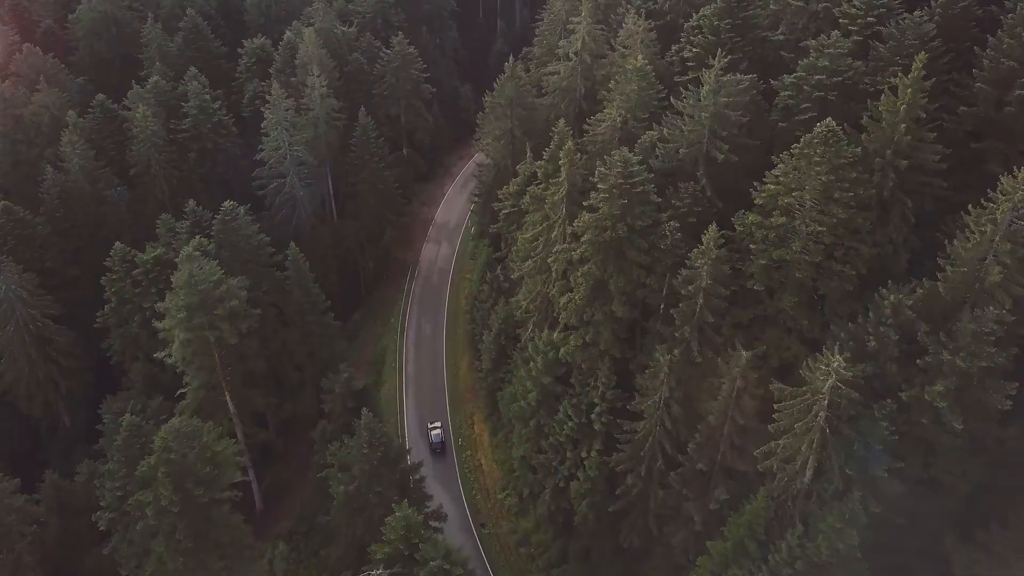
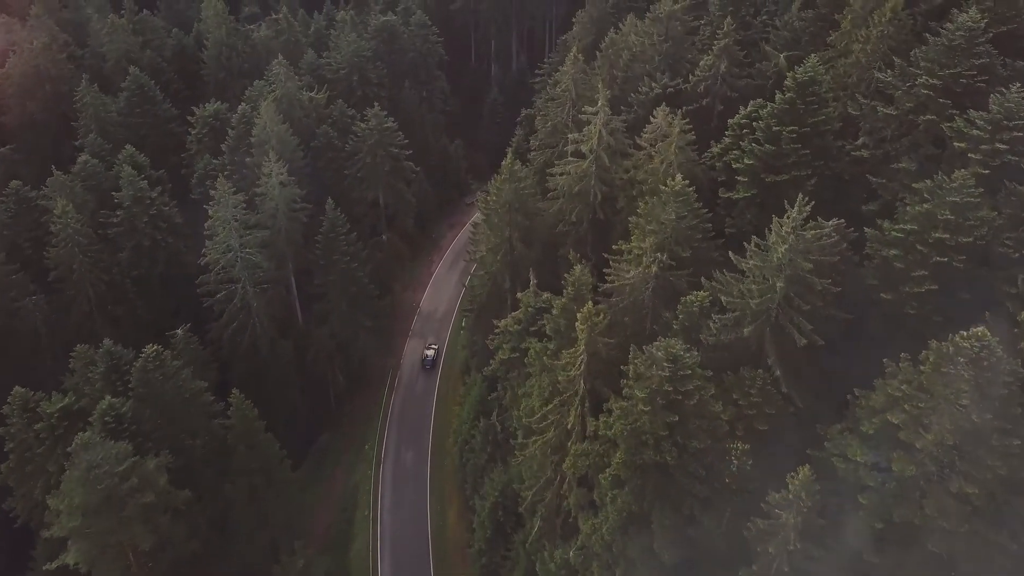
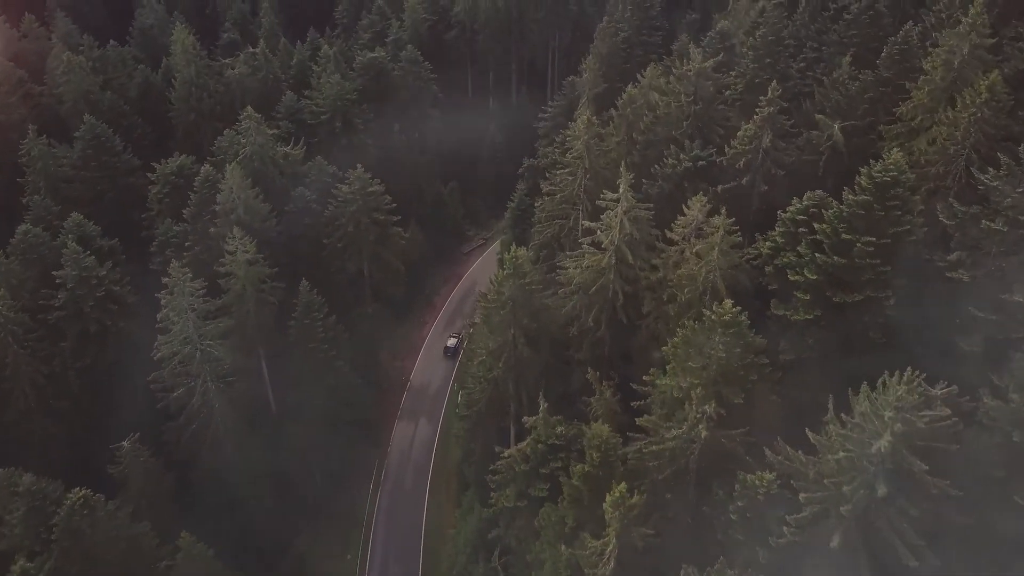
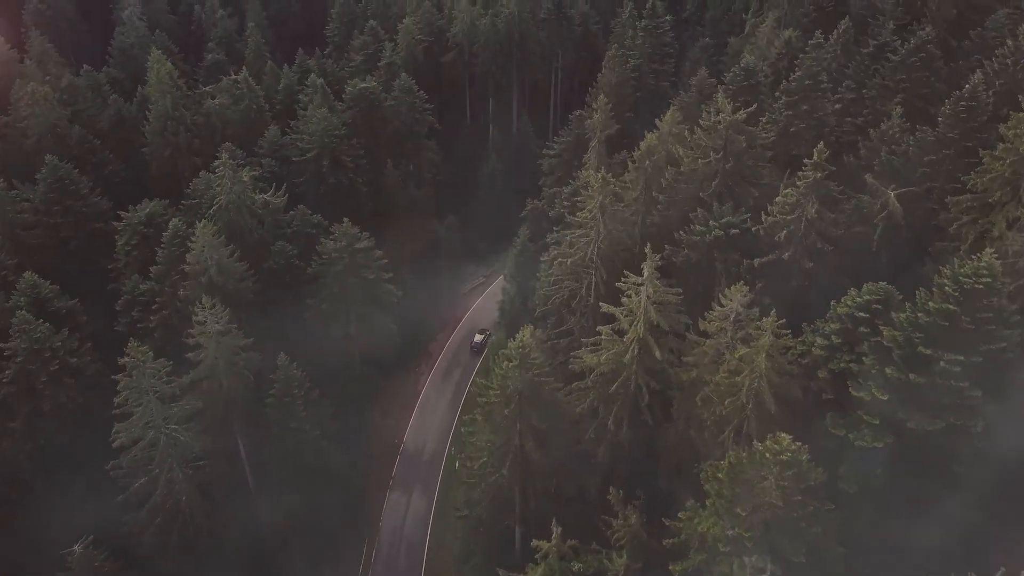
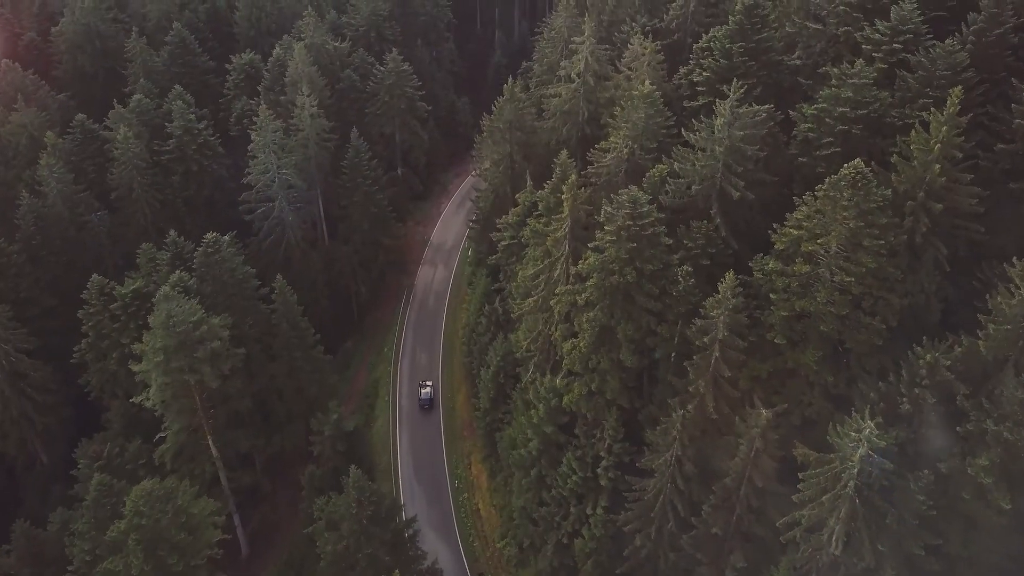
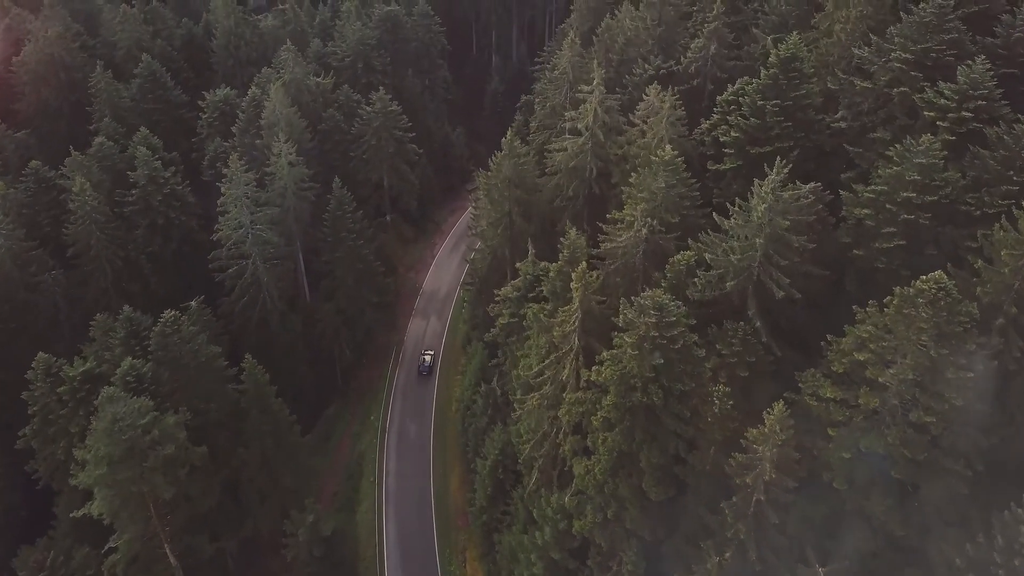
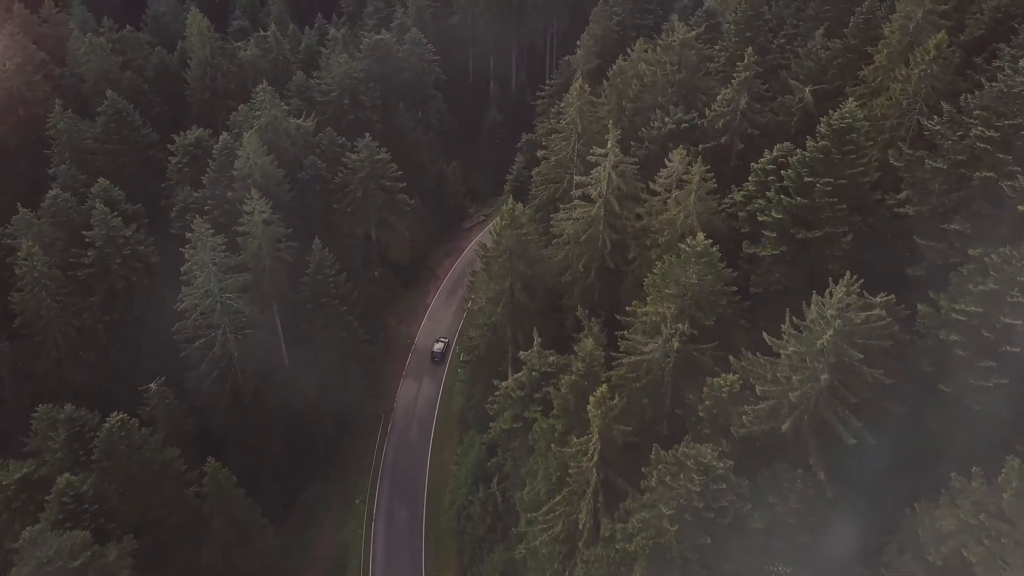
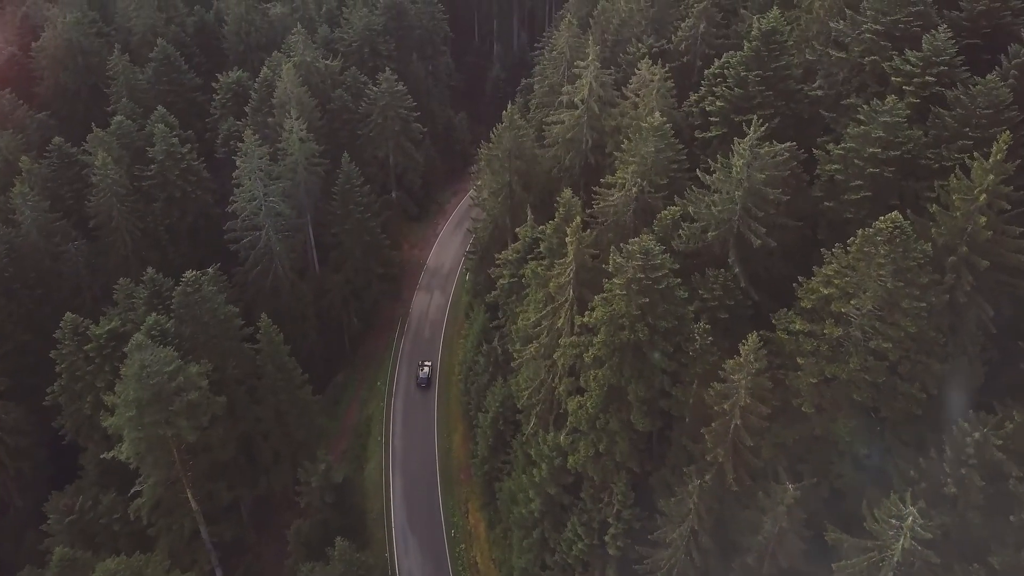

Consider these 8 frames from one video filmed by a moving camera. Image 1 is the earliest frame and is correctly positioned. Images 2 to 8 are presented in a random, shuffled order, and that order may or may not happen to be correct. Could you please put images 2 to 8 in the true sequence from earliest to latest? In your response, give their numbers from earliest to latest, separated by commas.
5, 8, 6, 2, 7, 3, 4
